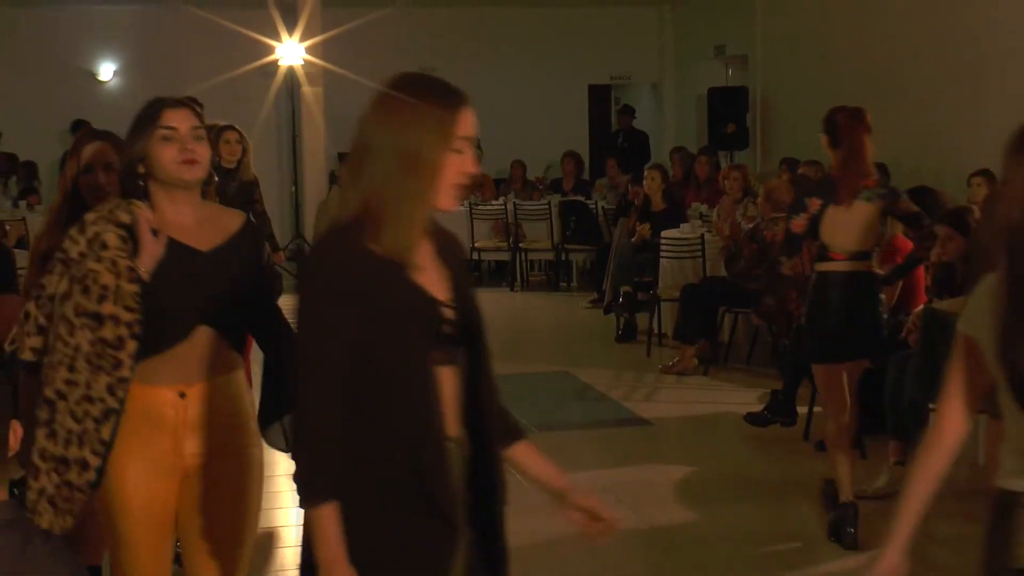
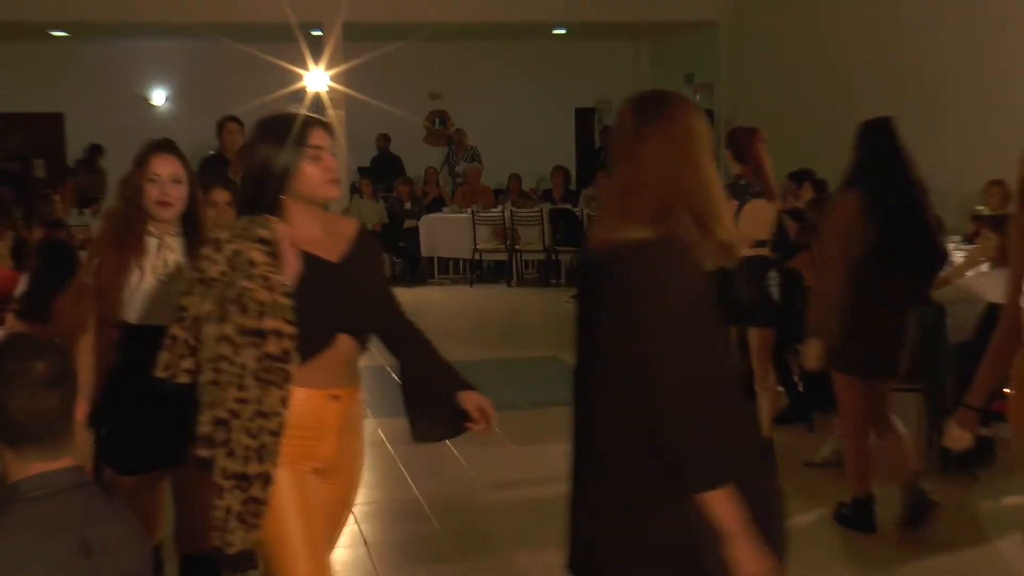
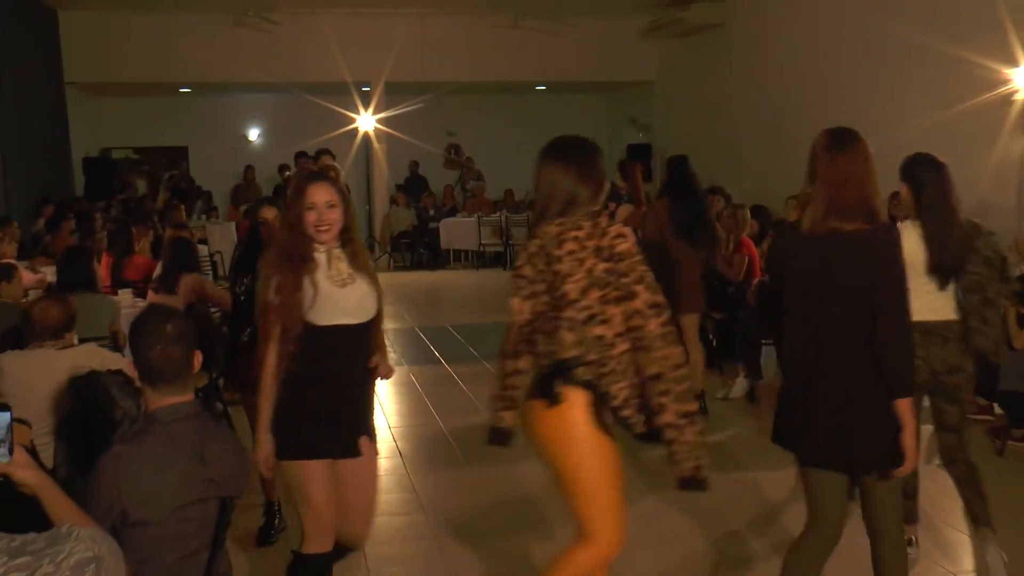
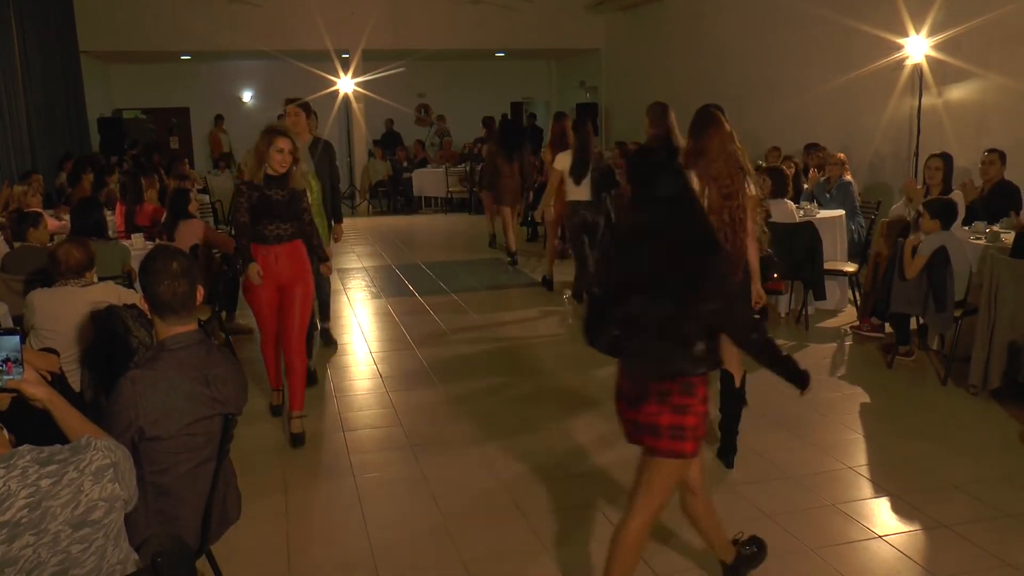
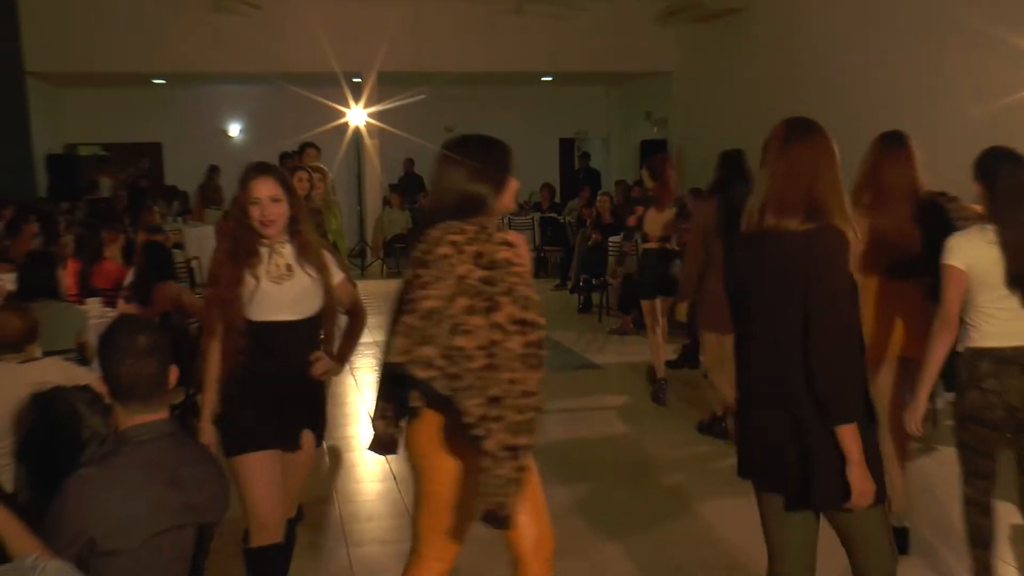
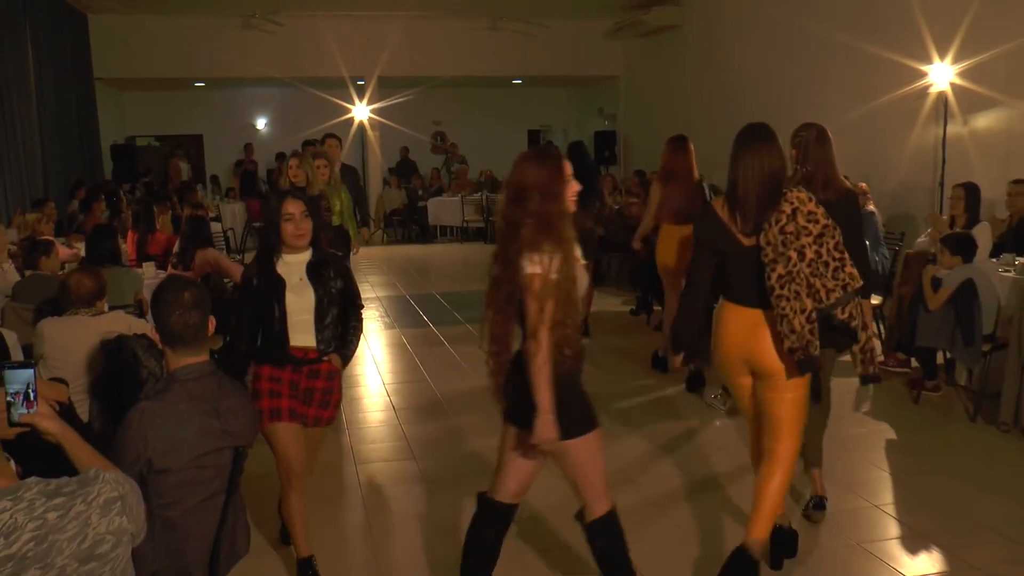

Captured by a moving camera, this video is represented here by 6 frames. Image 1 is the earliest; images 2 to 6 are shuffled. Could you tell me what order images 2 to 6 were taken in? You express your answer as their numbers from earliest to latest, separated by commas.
2, 5, 3, 6, 4
